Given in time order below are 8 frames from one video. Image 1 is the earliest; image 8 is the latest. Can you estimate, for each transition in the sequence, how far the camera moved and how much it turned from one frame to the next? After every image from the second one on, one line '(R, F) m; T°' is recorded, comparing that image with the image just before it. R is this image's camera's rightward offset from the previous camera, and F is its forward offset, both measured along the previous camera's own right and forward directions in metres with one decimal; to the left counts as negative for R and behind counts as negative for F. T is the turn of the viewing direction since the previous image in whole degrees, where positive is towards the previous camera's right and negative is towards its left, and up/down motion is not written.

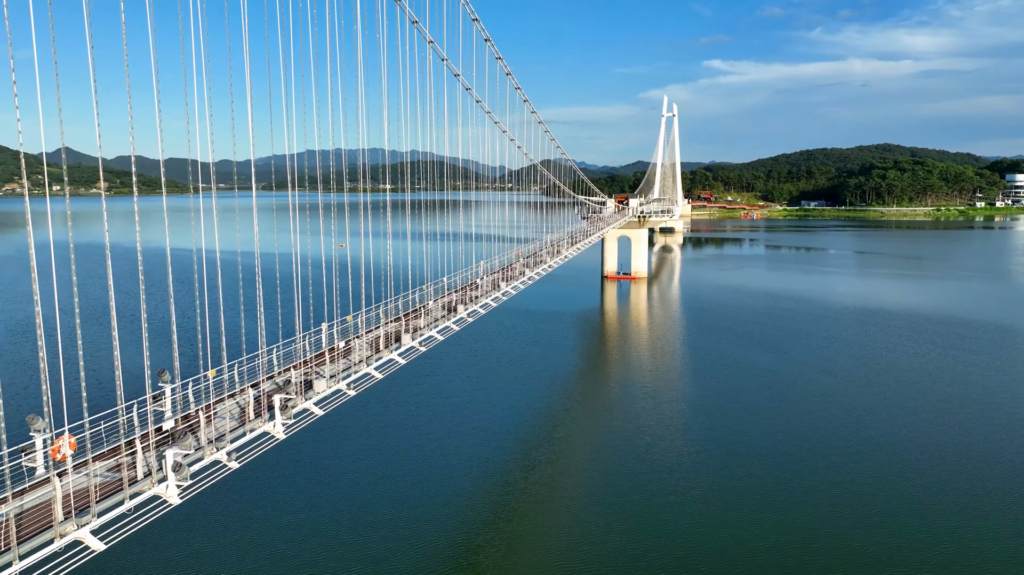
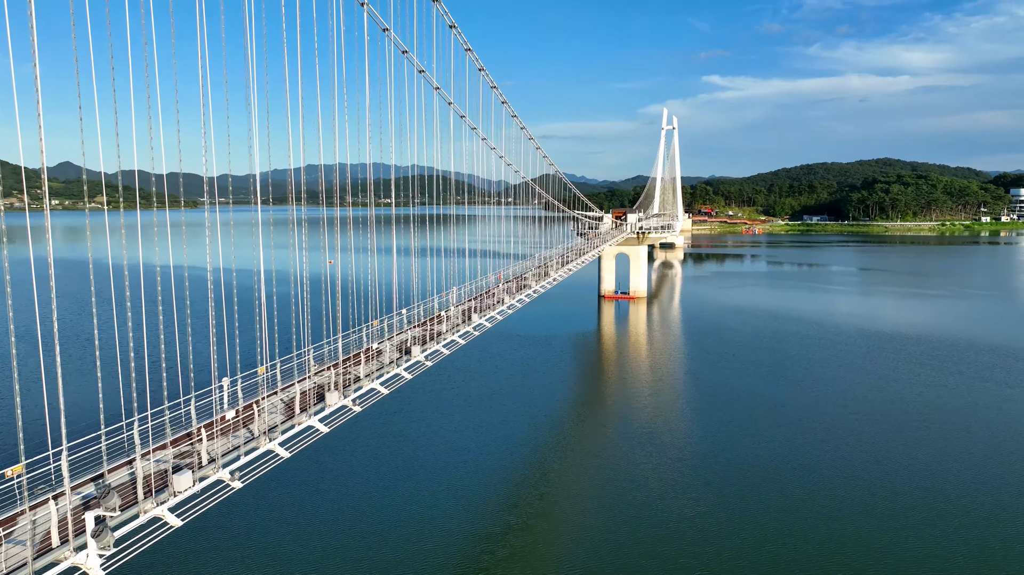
(+0.2, +0.7) m; 0°
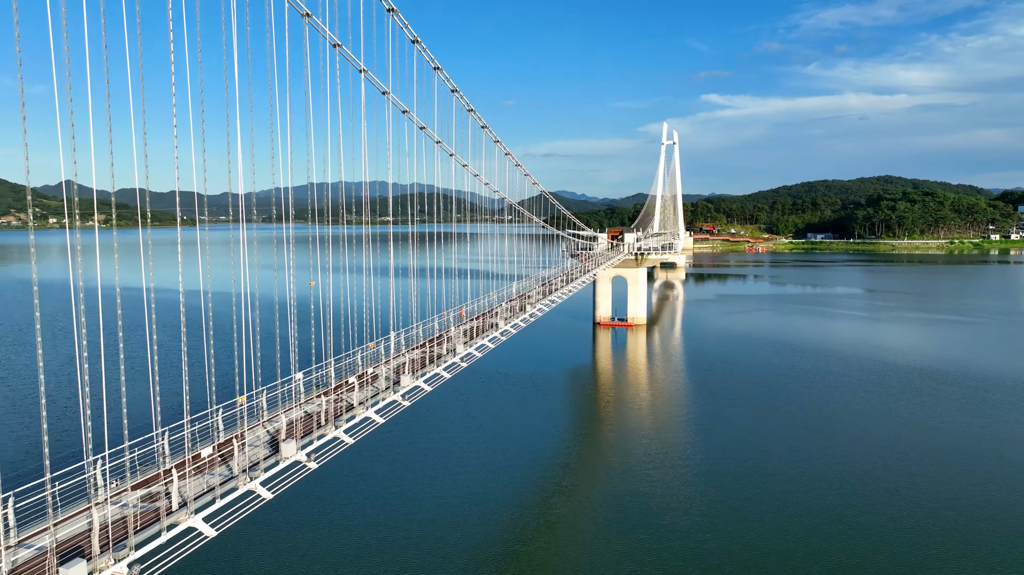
(+0.2, +1.1) m; 0°
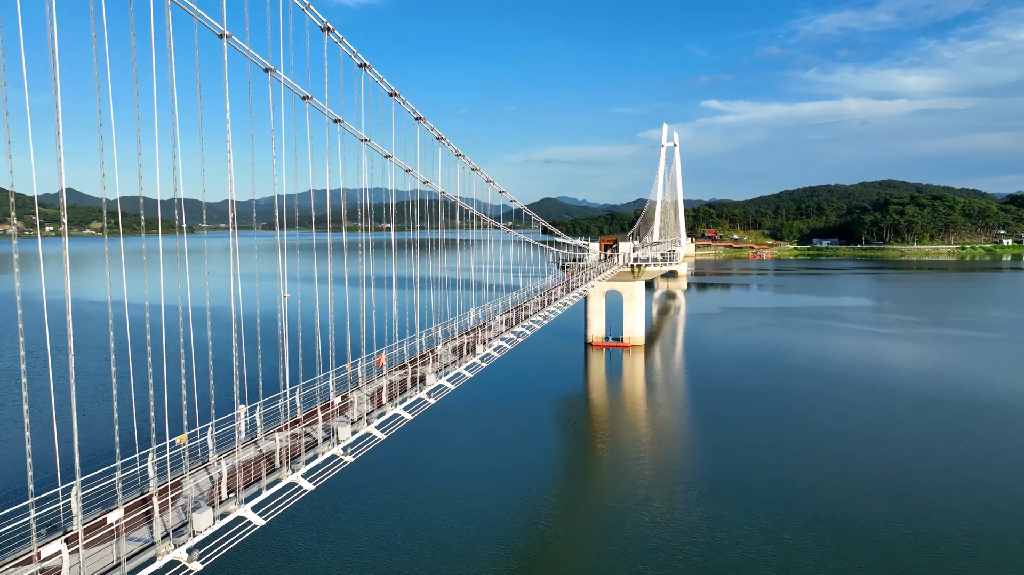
(+0.3, +1.3) m; 0°
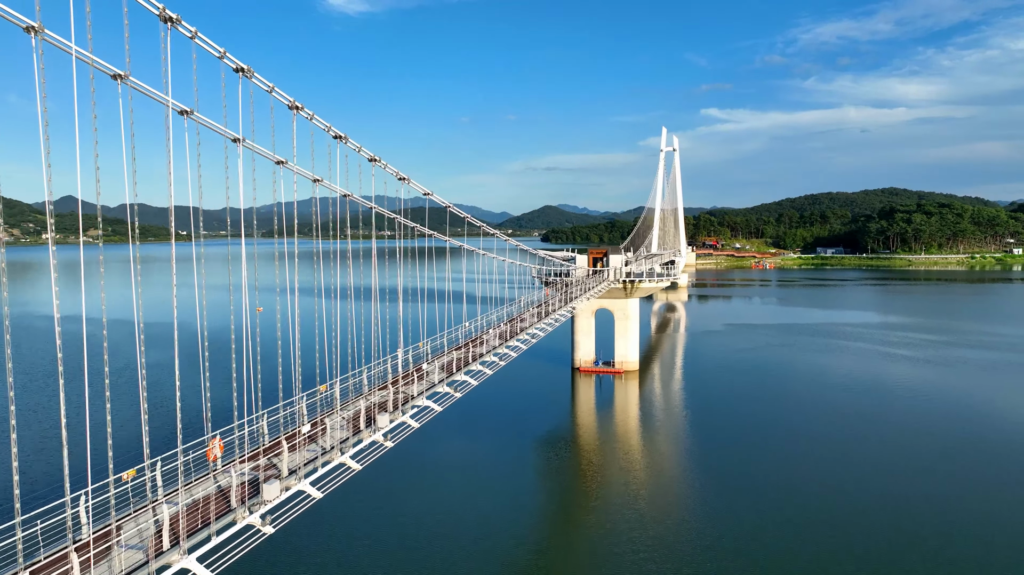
(+0.3, +1.1) m; 0°
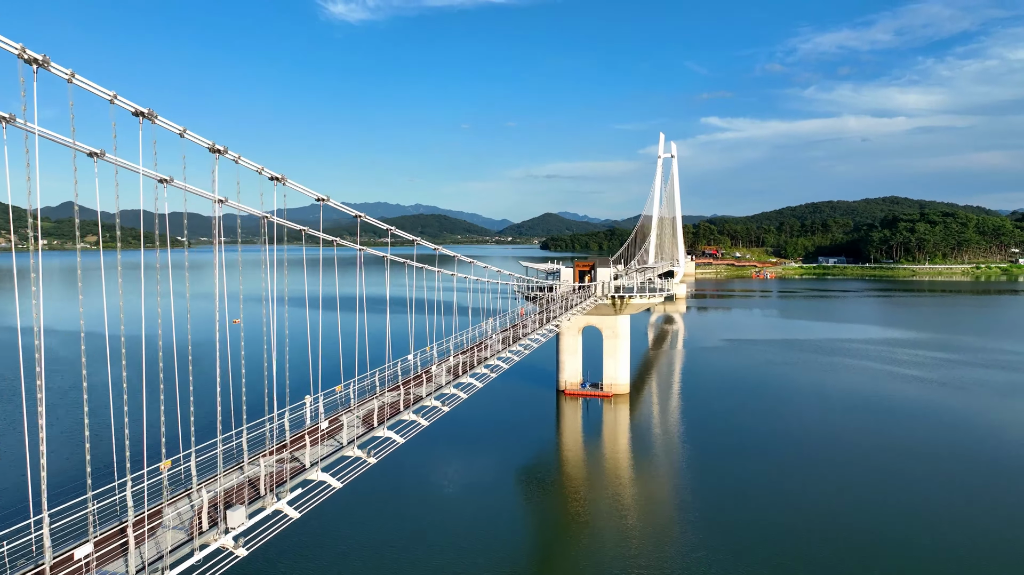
(+0.2, +0.7) m; 0°
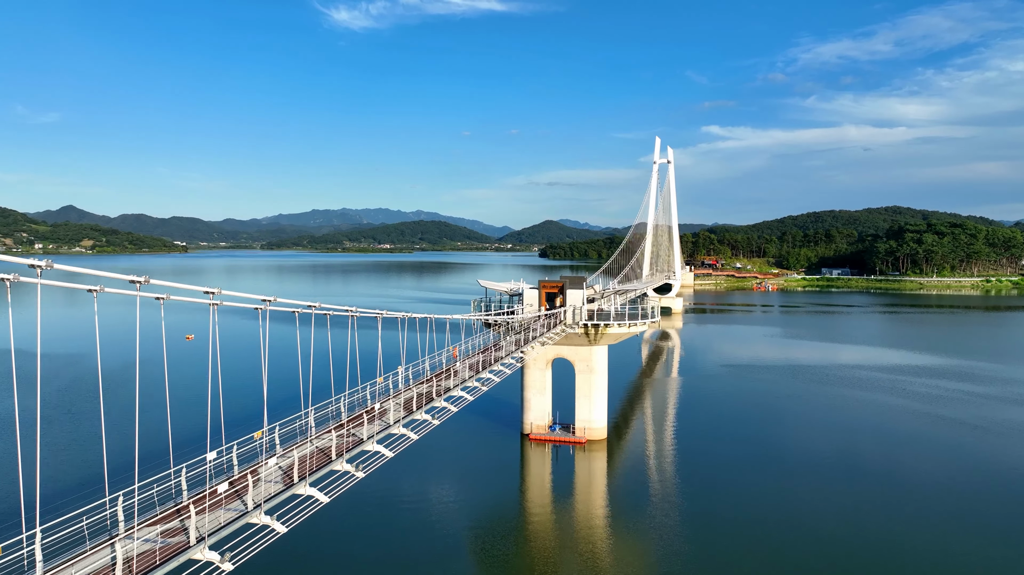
(+0.5, +1.3) m; 0°
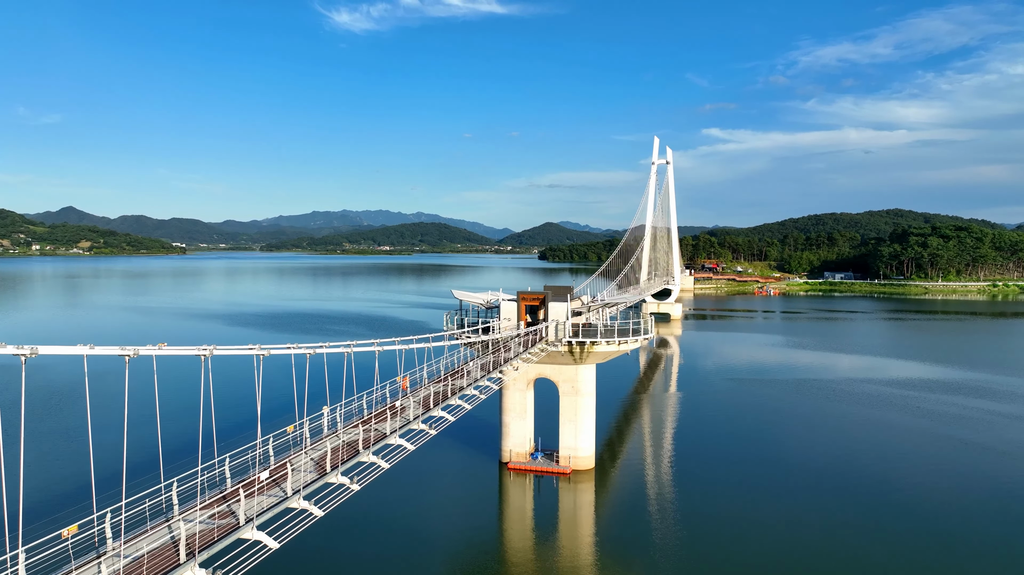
(+0.2, +0.7) m; 0°
